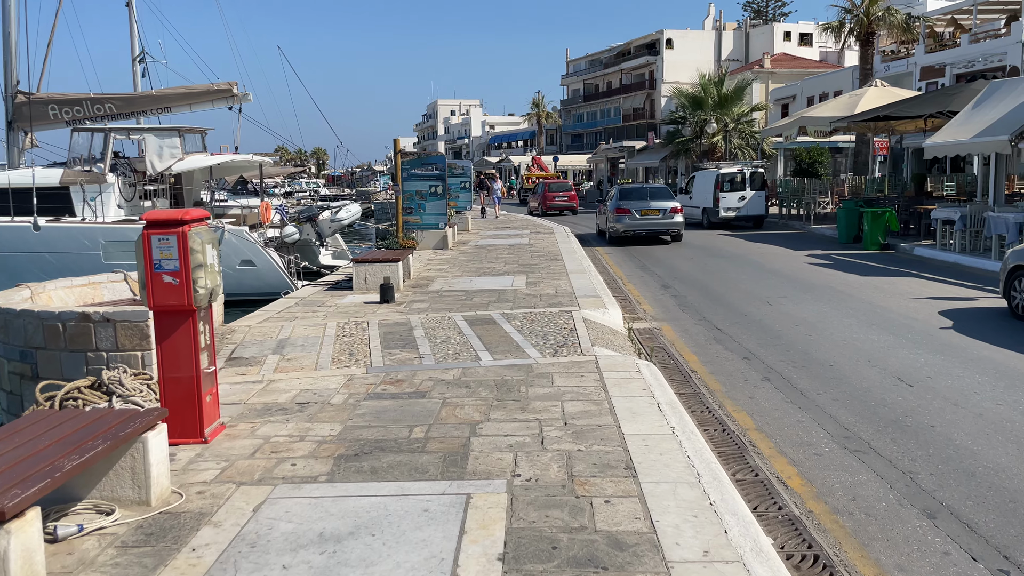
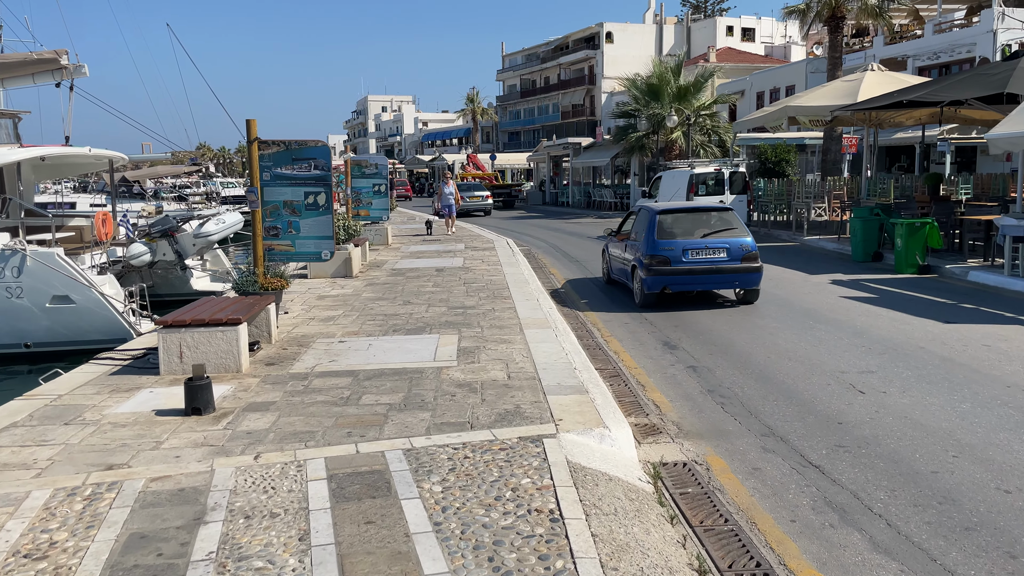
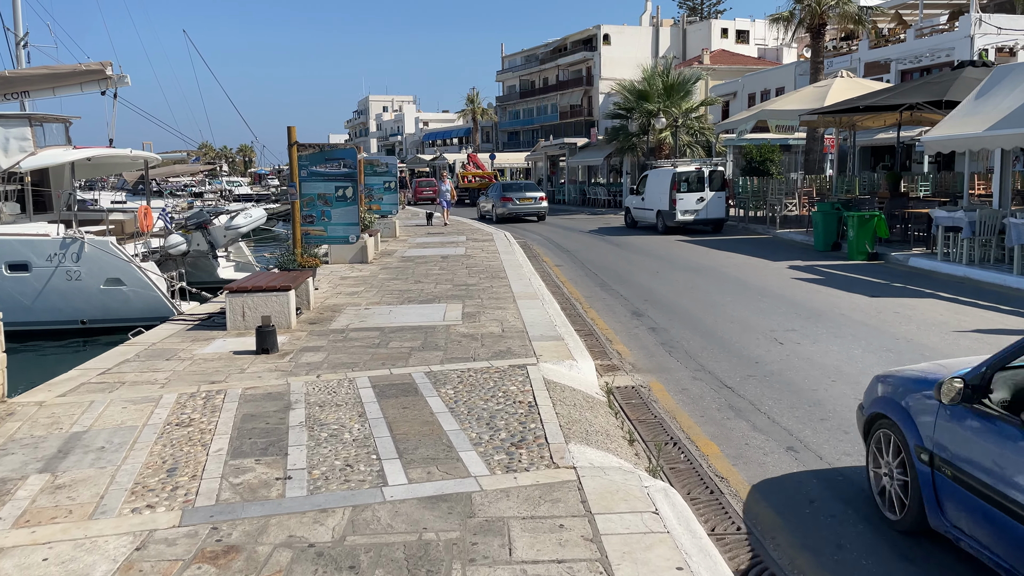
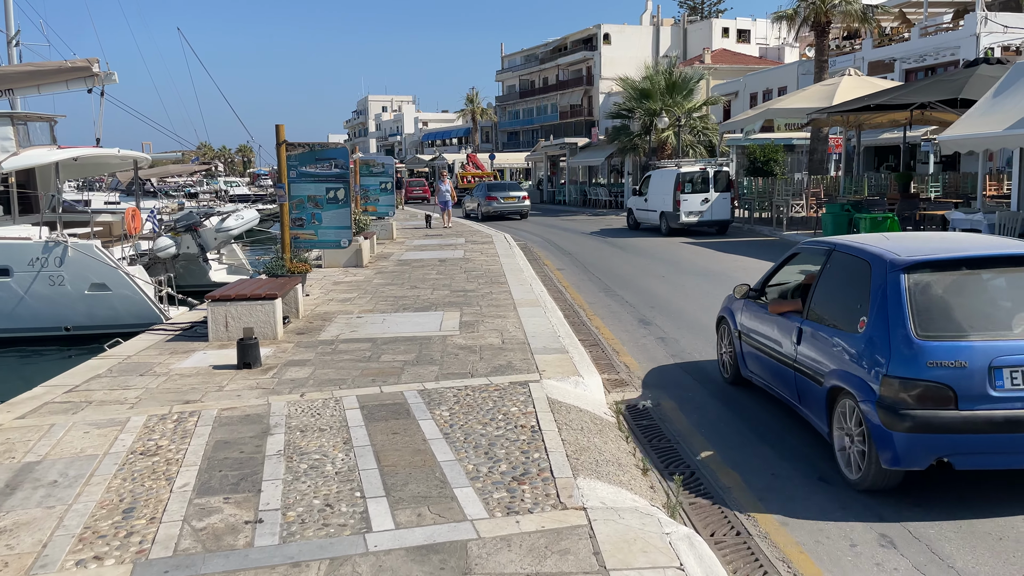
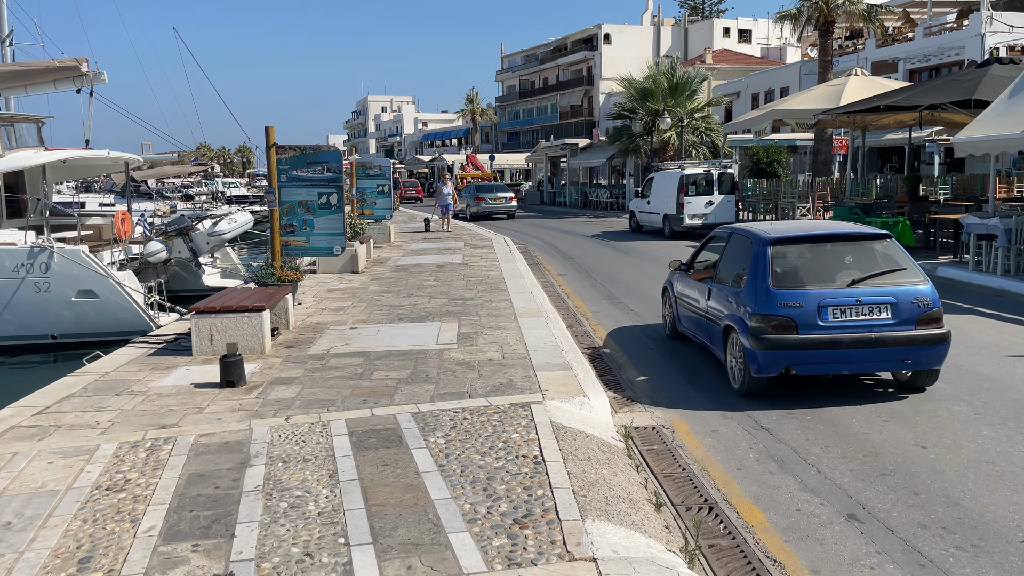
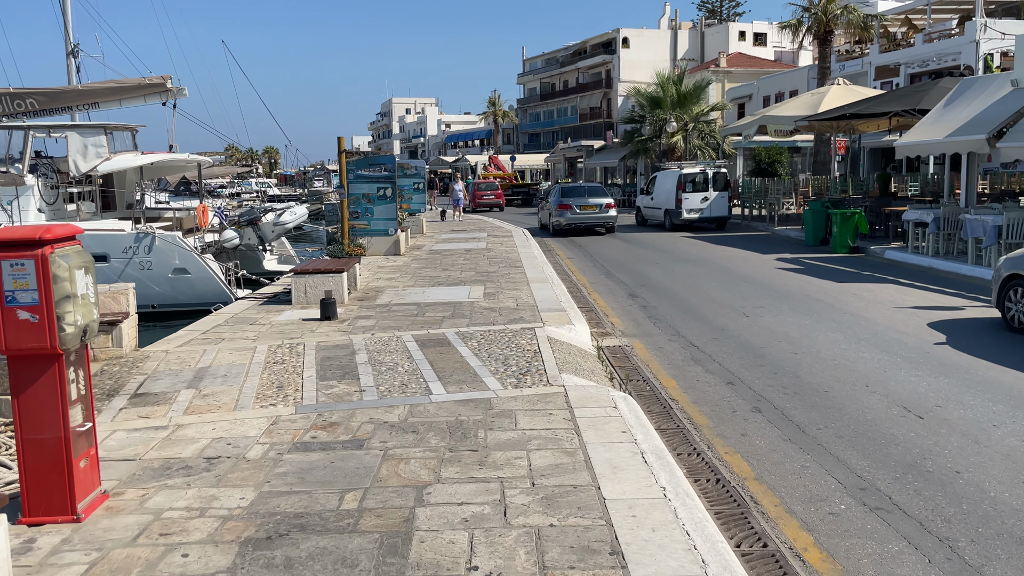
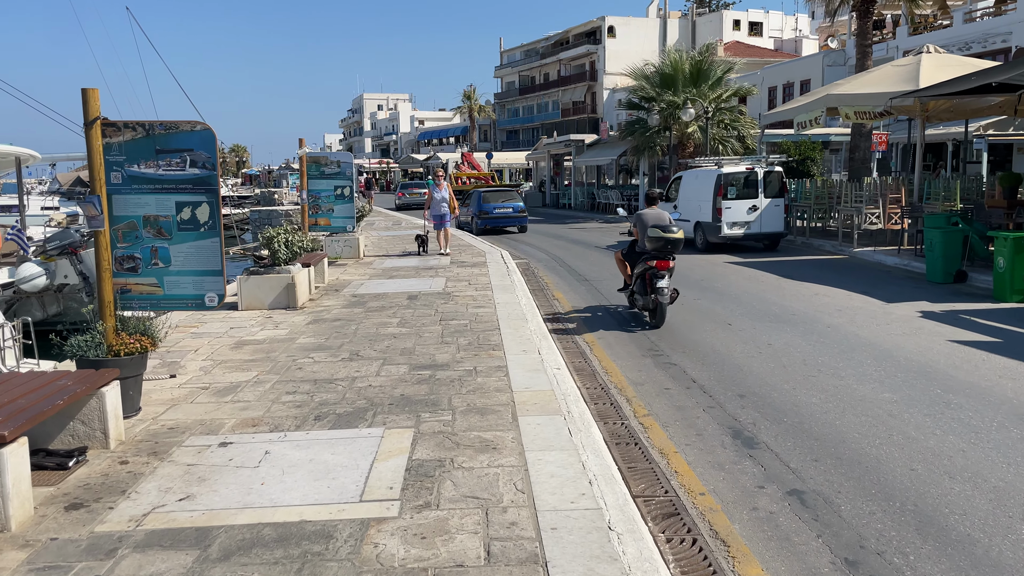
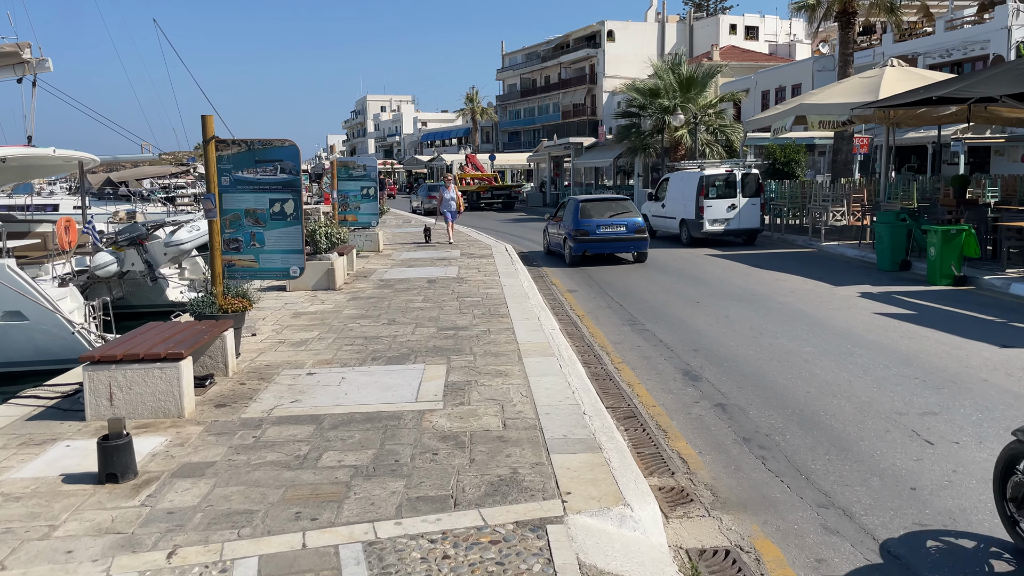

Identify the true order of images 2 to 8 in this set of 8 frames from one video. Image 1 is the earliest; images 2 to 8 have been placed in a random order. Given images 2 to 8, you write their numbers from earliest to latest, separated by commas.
6, 3, 4, 5, 2, 8, 7
